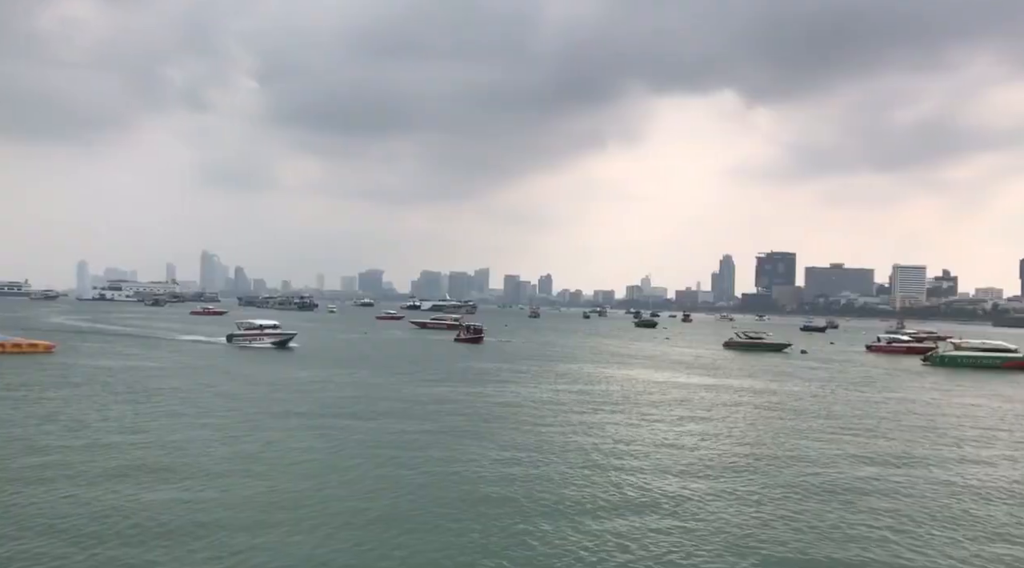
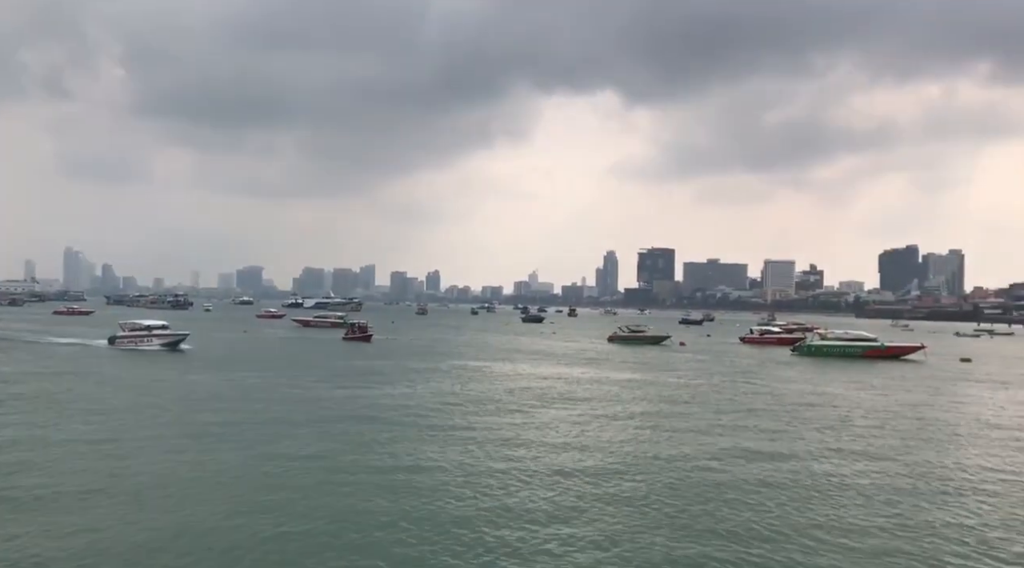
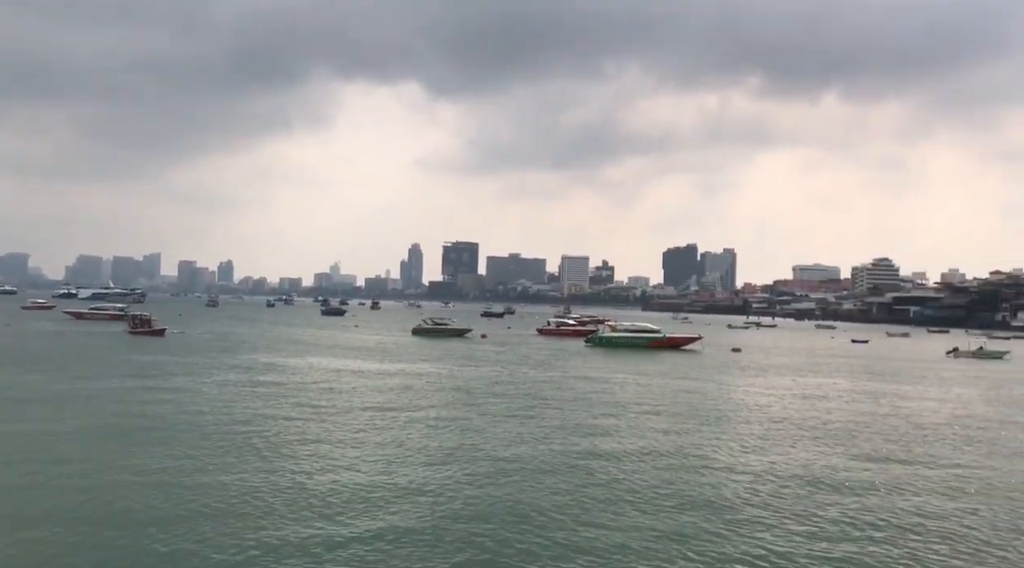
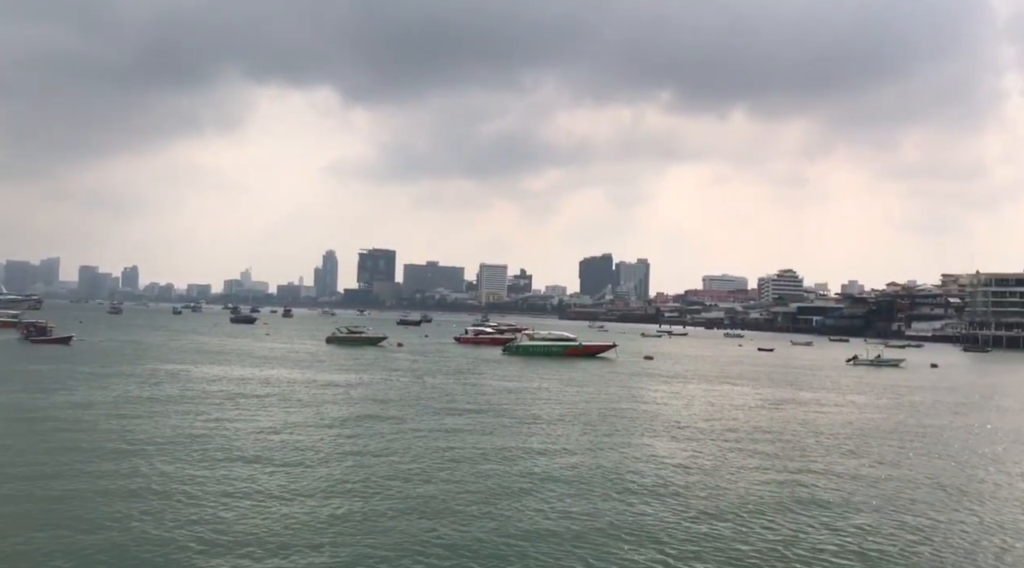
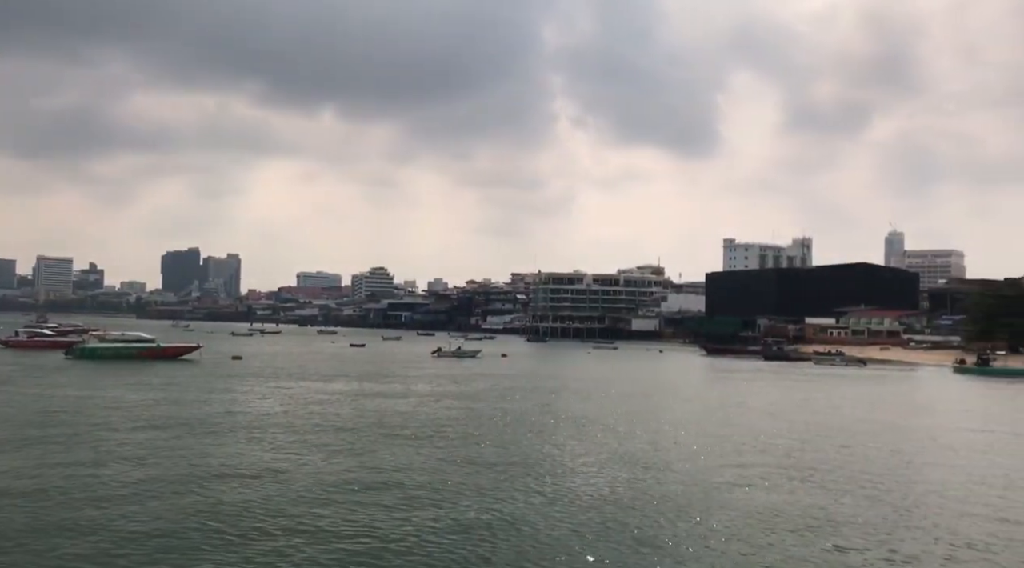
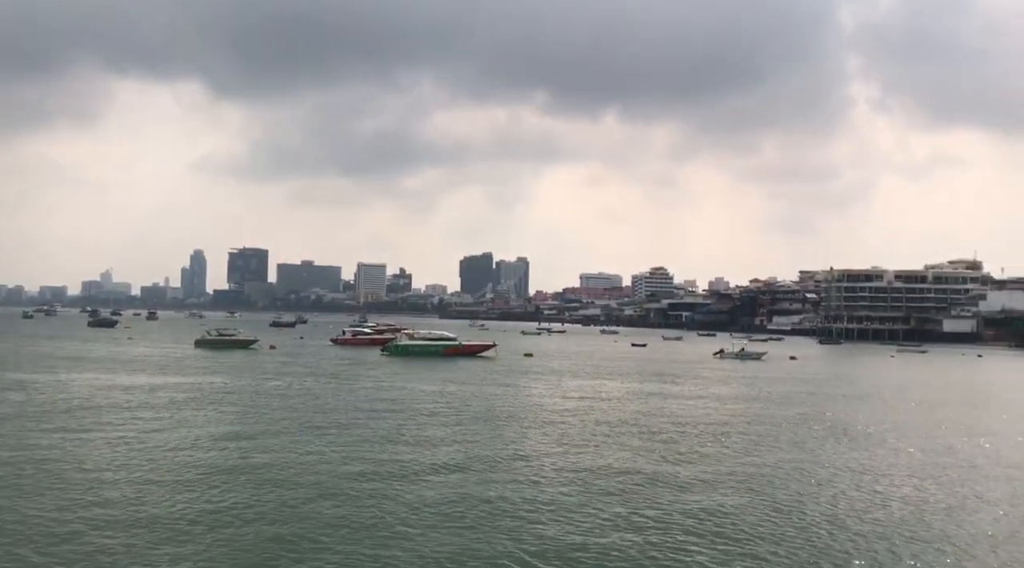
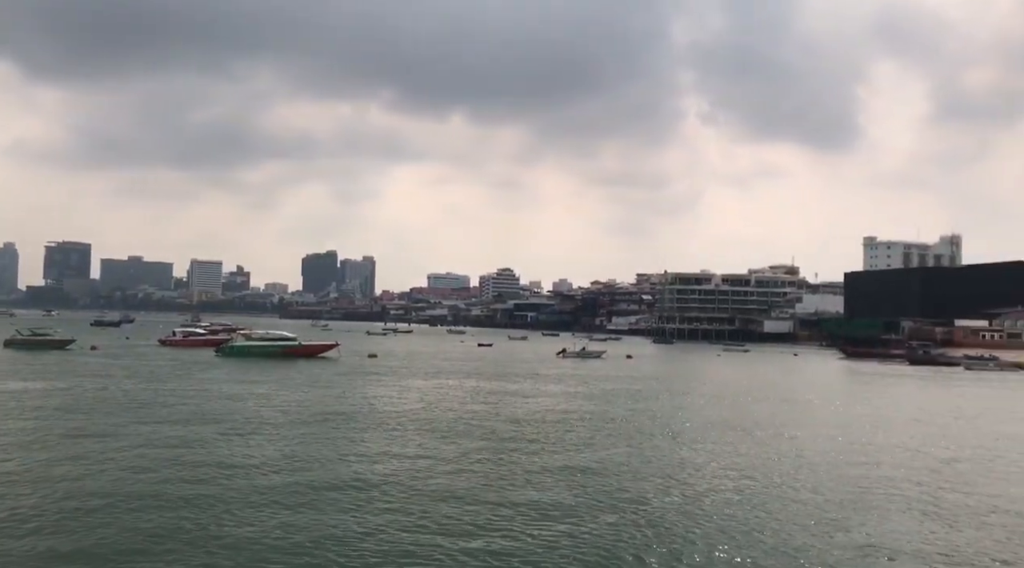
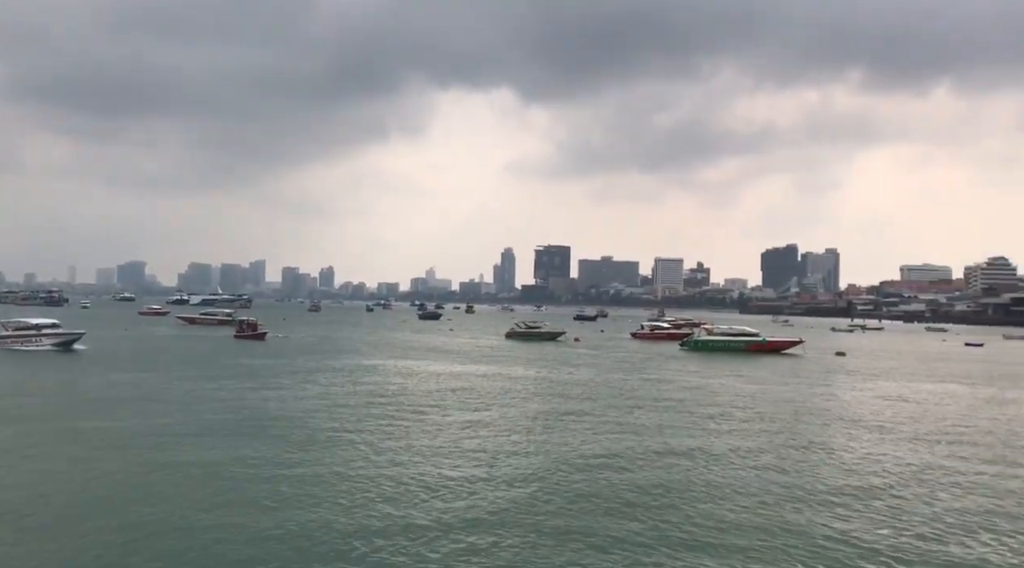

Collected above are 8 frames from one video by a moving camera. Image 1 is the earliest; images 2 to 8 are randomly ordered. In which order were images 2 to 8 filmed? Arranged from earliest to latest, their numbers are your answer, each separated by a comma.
2, 8, 3, 4, 6, 7, 5
